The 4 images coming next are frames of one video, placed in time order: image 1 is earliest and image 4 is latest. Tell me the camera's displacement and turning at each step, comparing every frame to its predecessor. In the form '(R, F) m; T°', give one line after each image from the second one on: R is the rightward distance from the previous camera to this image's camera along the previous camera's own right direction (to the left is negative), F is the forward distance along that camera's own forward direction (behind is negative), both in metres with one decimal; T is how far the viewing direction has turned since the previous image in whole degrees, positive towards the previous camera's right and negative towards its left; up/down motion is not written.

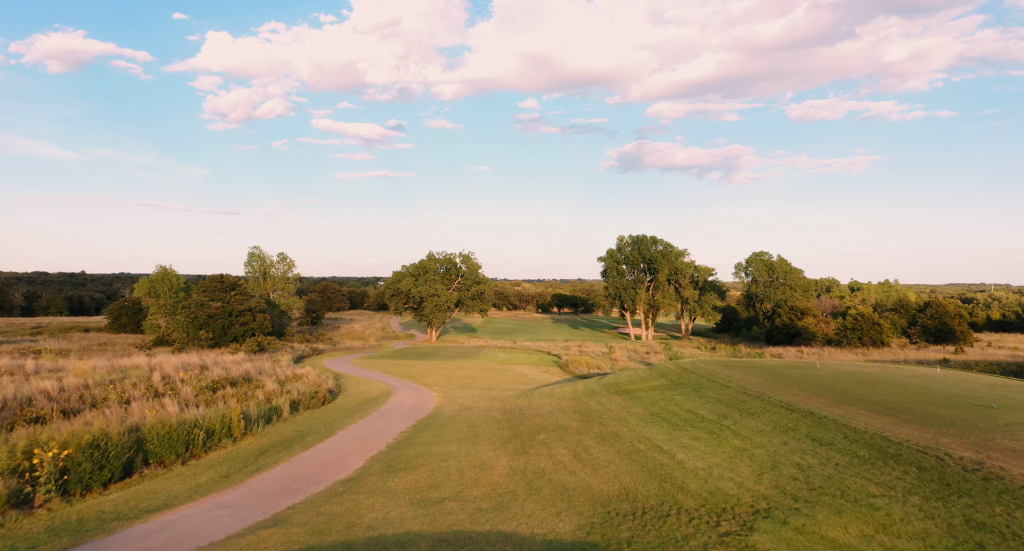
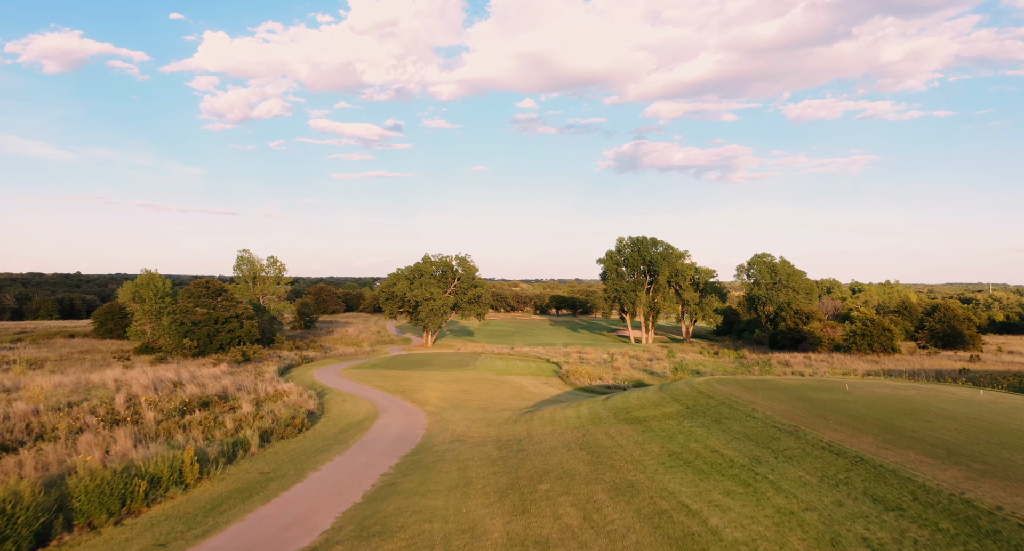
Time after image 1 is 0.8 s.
(0.0, +1.8) m; 0°
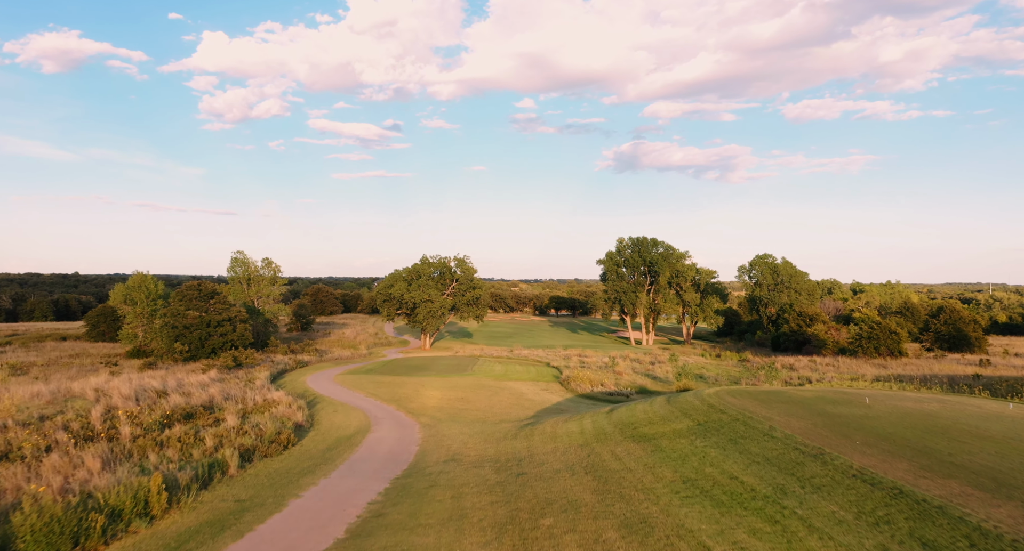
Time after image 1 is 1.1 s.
(0.0, +1.0) m; 0°
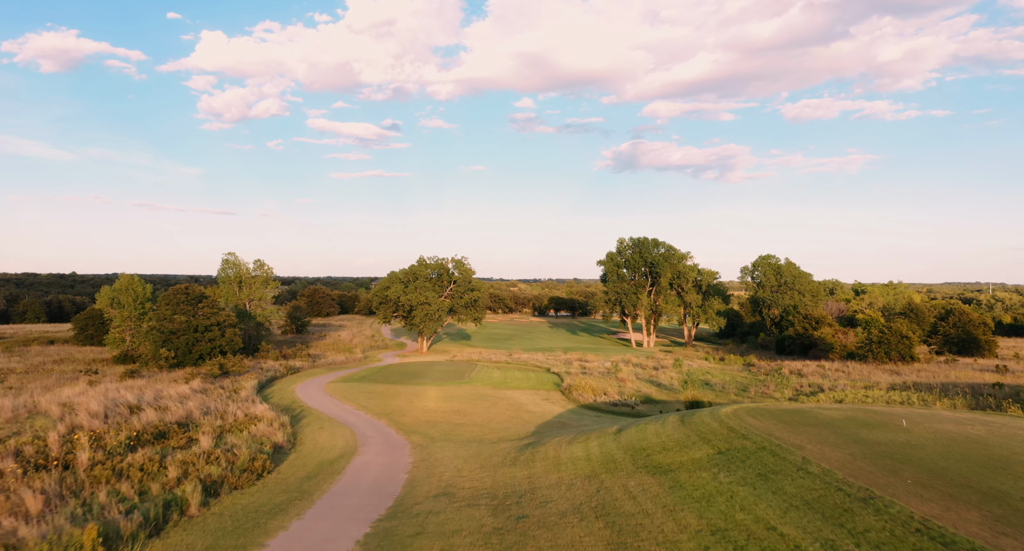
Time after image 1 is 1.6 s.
(0.0, +1.6) m; 0°
